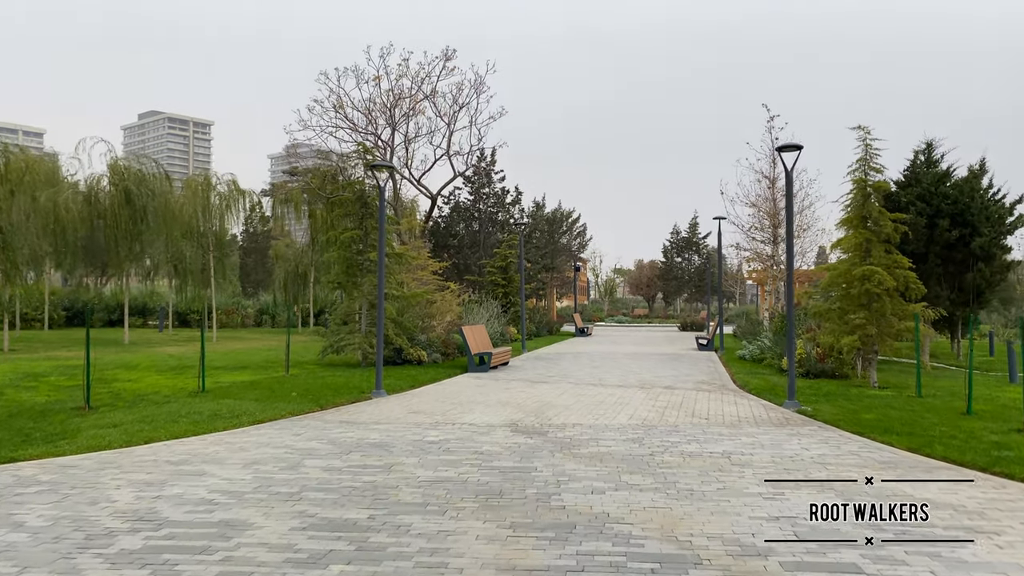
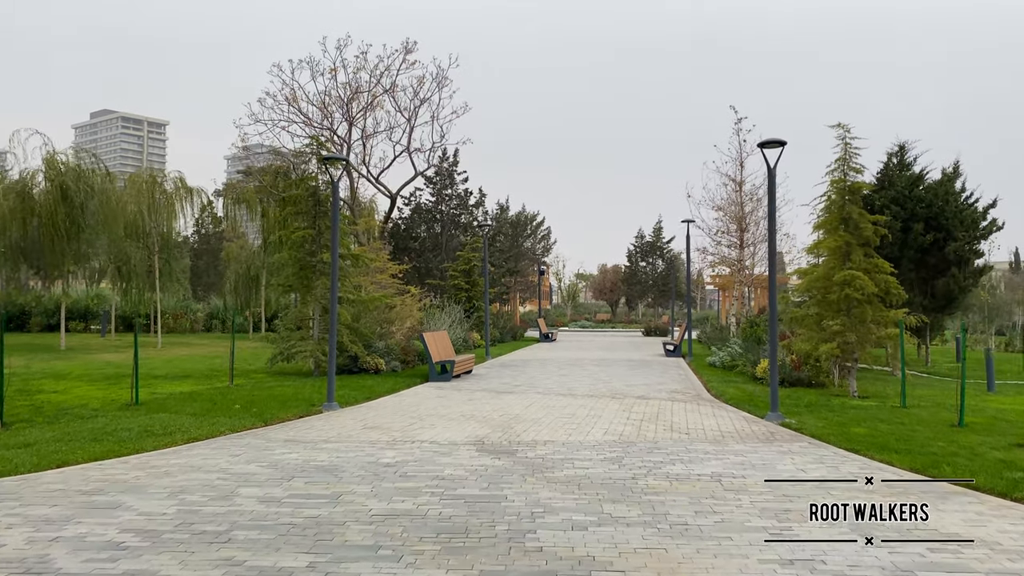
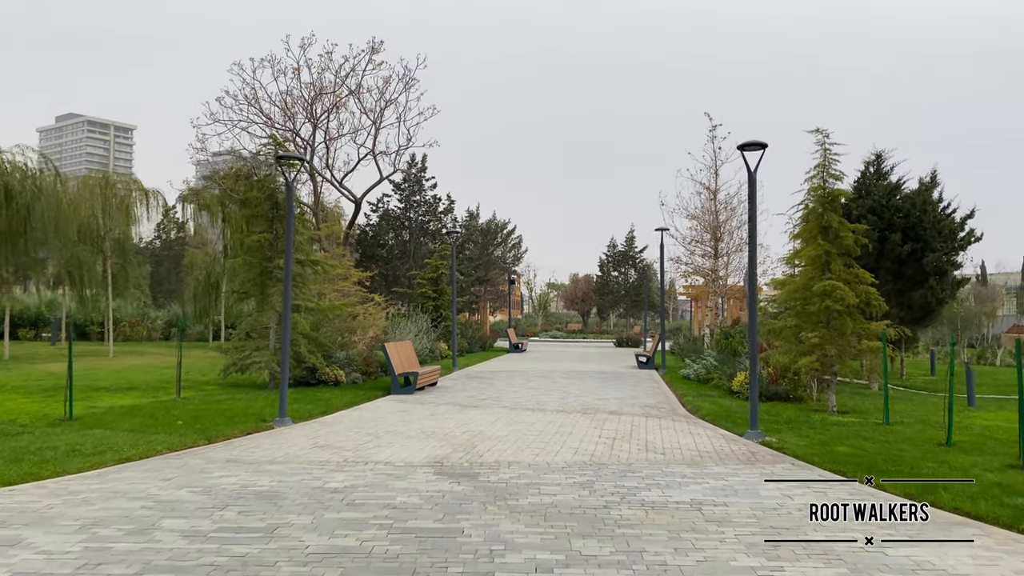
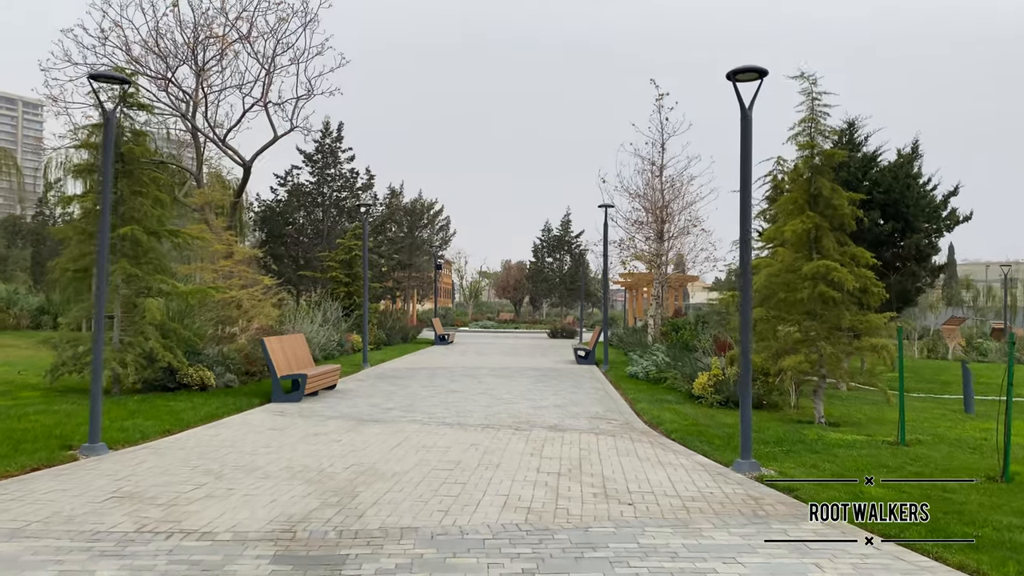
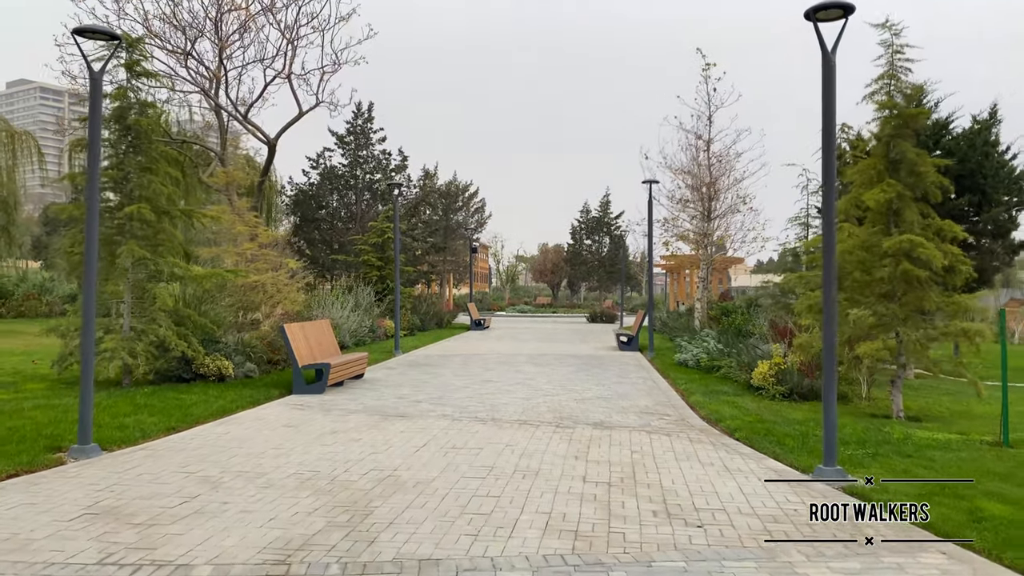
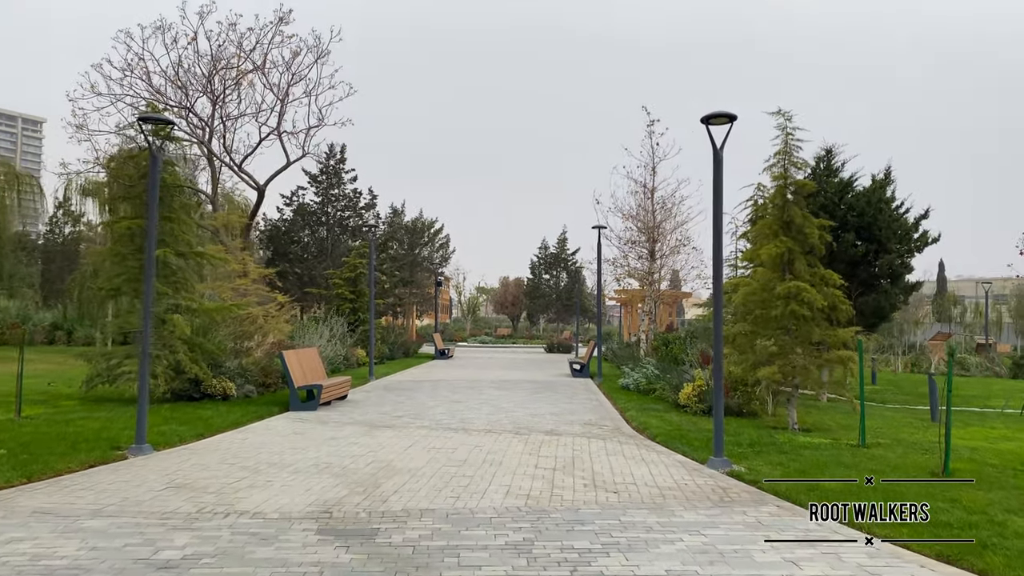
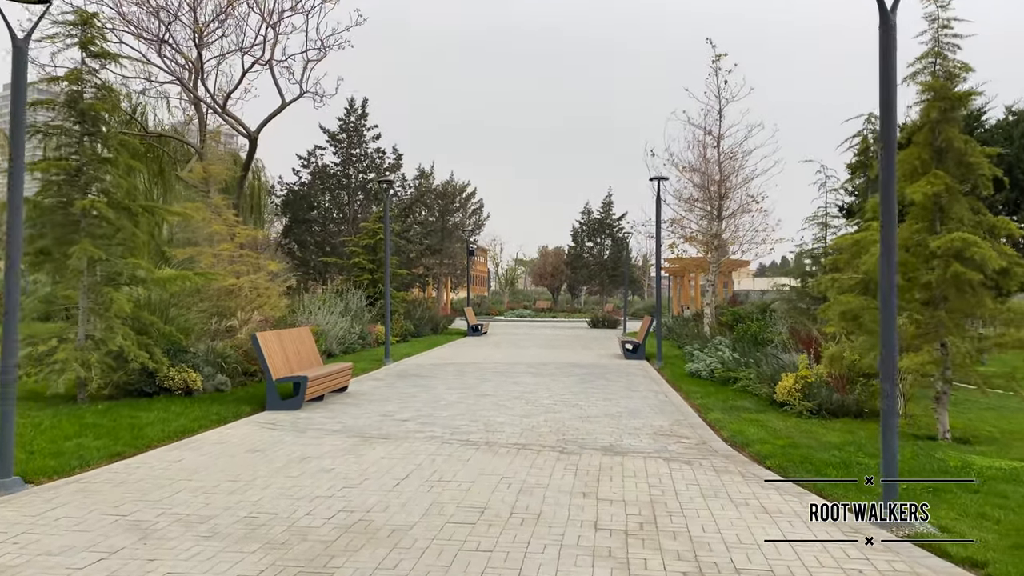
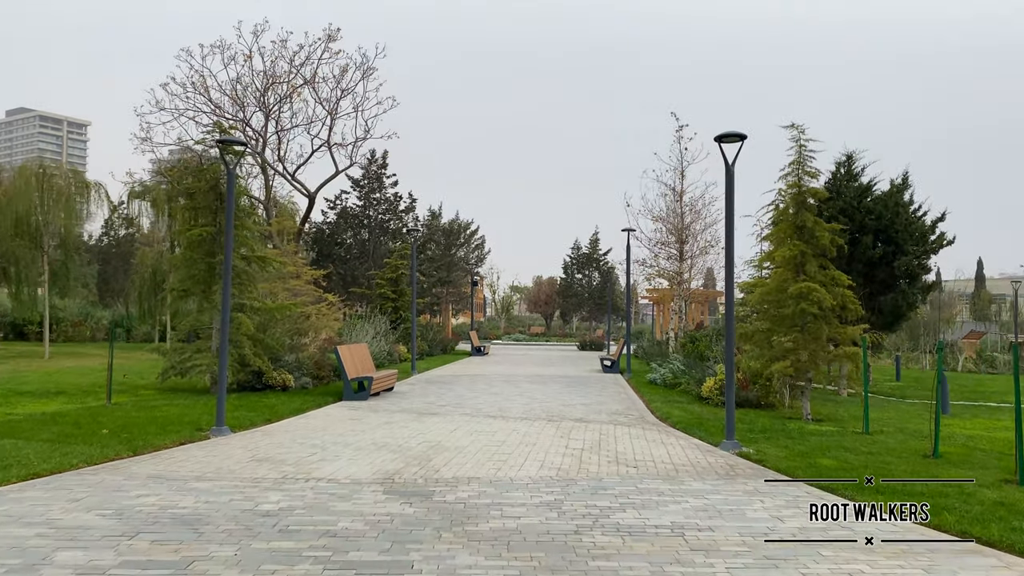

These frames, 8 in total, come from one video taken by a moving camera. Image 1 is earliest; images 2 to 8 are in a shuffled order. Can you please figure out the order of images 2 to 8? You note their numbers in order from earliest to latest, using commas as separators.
2, 3, 8, 6, 4, 5, 7
